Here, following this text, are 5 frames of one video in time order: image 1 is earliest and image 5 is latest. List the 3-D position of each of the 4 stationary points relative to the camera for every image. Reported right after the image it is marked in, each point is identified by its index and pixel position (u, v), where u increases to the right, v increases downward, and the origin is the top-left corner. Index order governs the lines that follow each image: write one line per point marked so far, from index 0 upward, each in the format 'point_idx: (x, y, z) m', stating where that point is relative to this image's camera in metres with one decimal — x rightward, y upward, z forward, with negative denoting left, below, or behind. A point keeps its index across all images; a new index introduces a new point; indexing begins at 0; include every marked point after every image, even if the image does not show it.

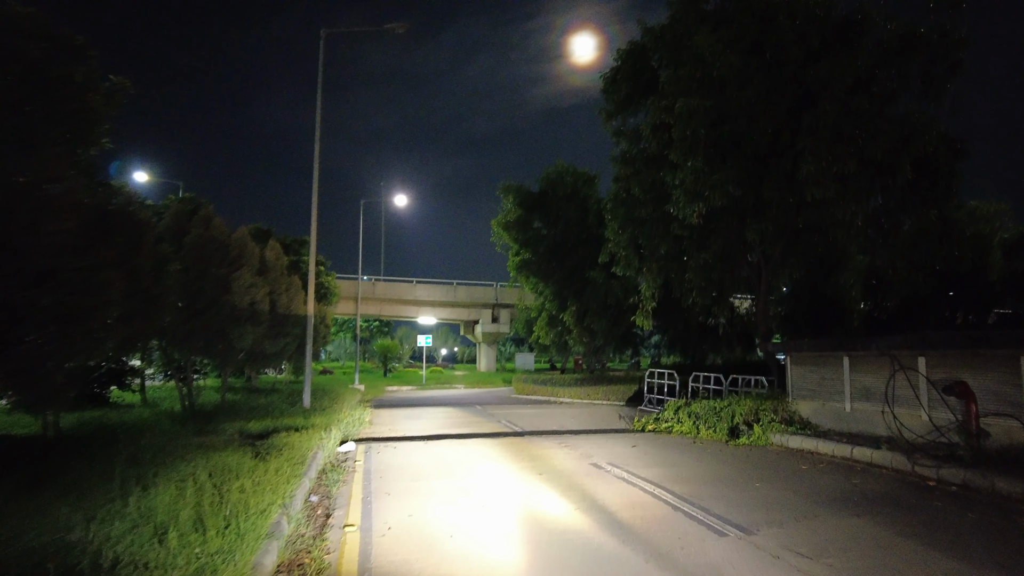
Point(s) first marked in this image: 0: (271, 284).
0: (-6.3, 0.0, +17.7) m
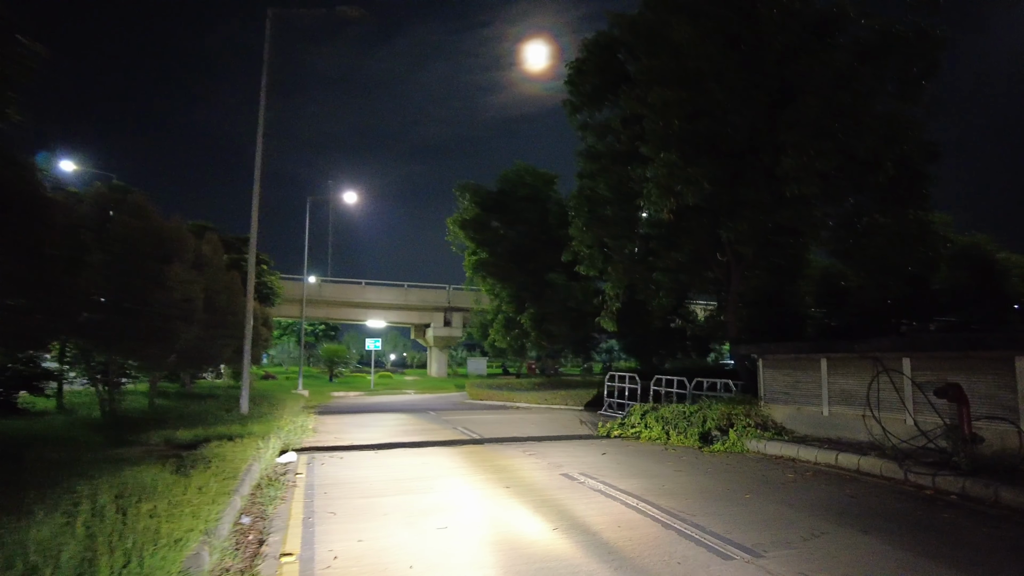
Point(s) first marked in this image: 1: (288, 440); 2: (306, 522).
0: (-7.3, +0.1, +16.3) m
1: (-3.8, -2.6, +11.4) m
2: (-1.9, -2.1, +6.3) m
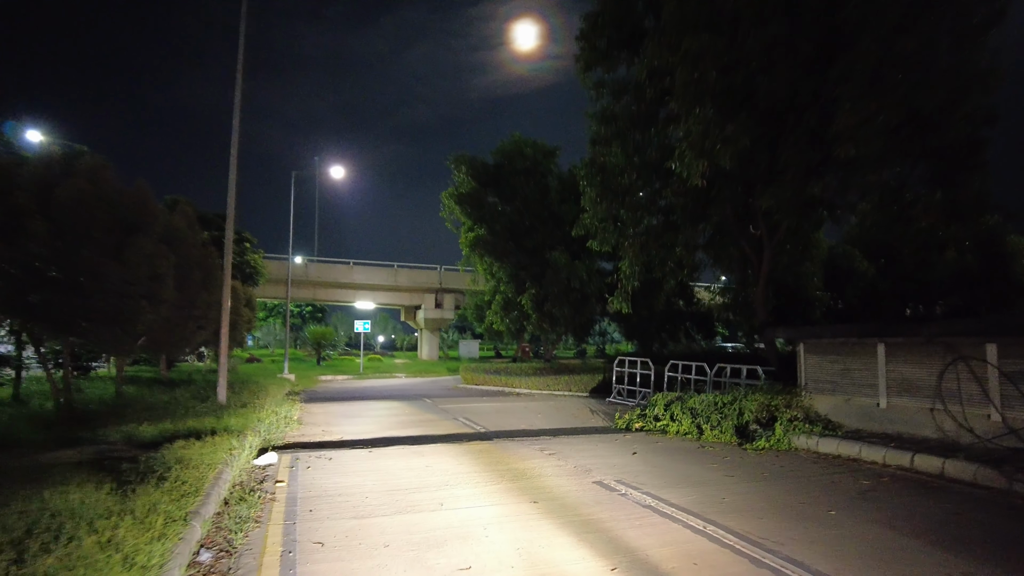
0: (-7.2, +0.6, +14.8) m
1: (-3.6, -2.2, +10.0) m
2: (-1.6, -1.9, +4.8) m
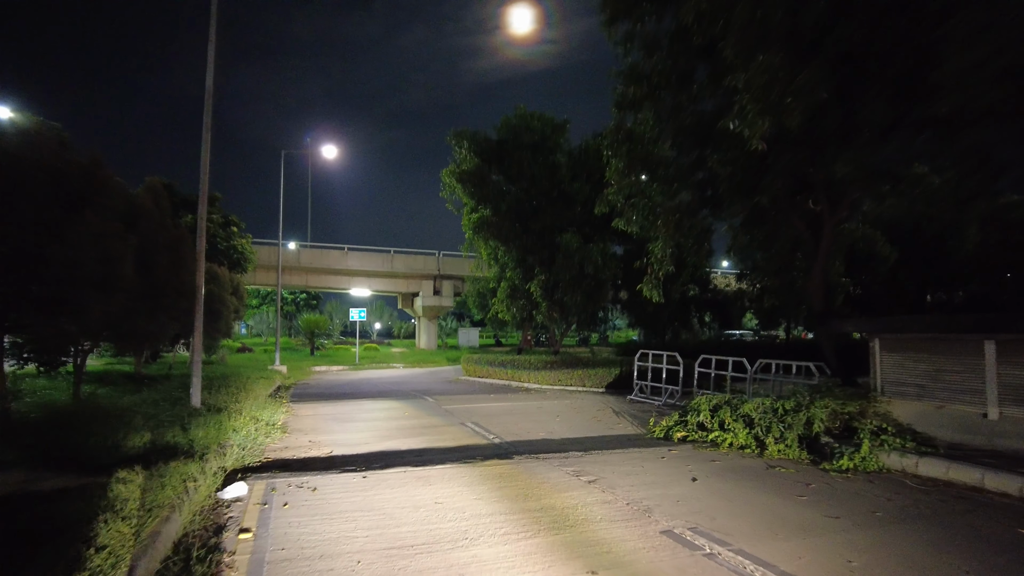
0: (-6.9, +0.9, +12.9) m
1: (-3.3, -2.0, +8.2) m
2: (-1.3, -1.8, +3.1) m
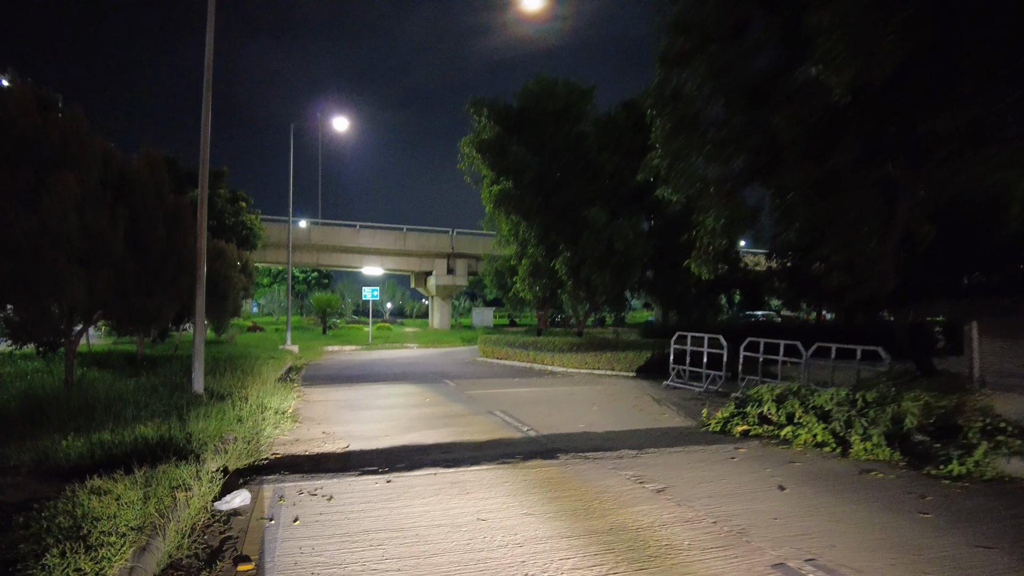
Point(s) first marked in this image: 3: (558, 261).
0: (-6.4, +1.3, +11.8) m
1: (-2.8, -1.7, +7.1) m
2: (-0.9, -1.7, +1.9) m
3: (+1.3, +0.8, +19.8) m
